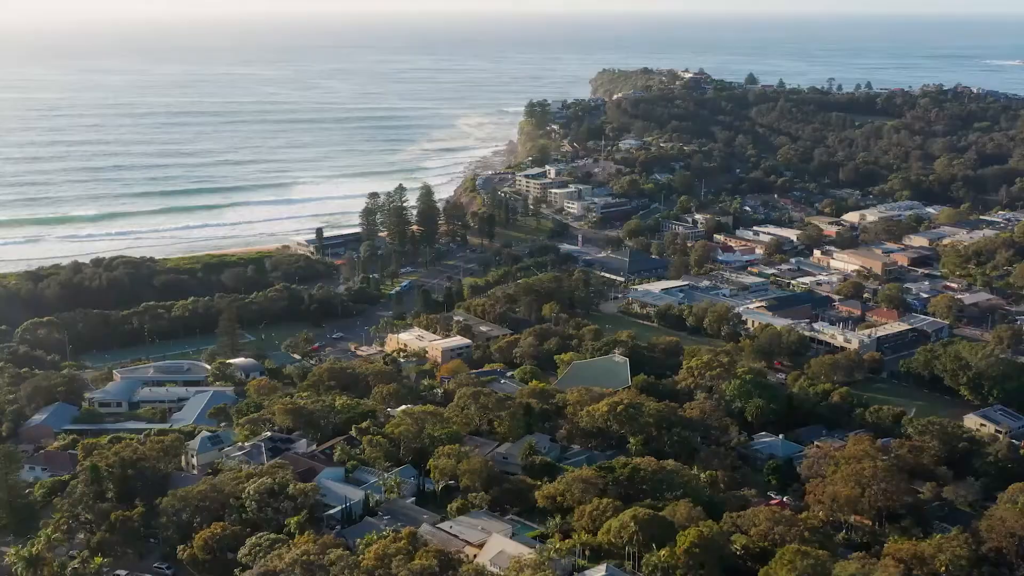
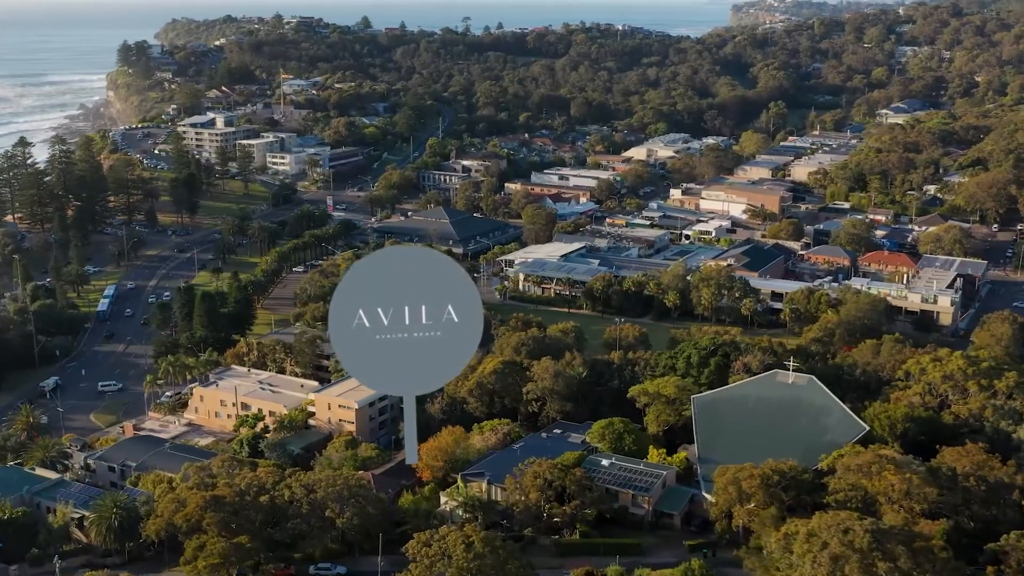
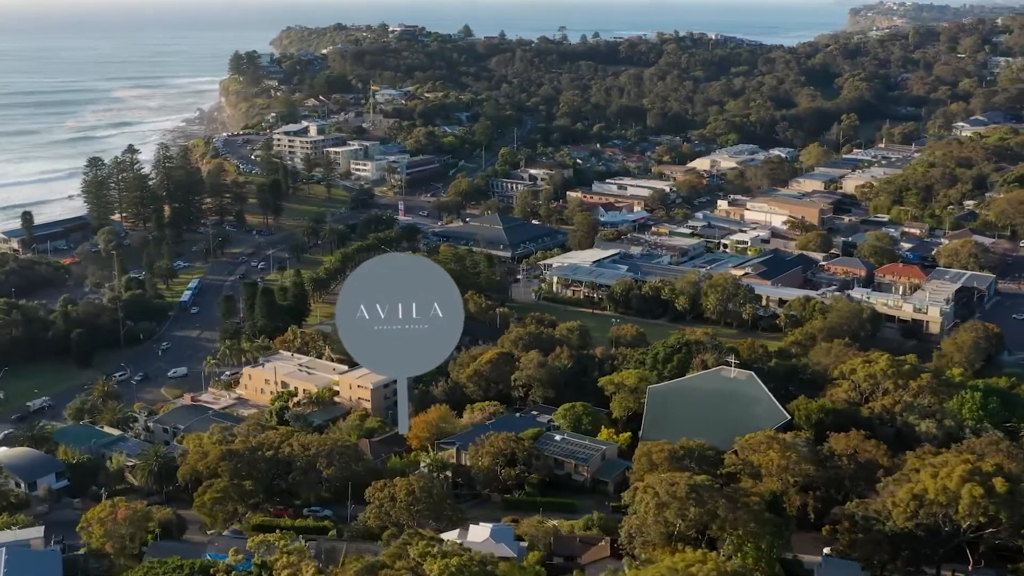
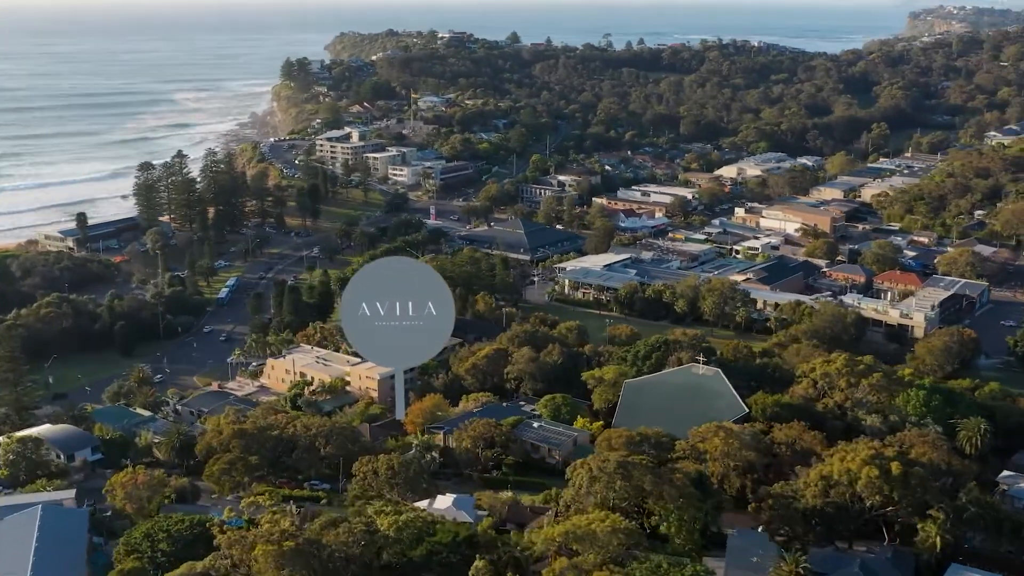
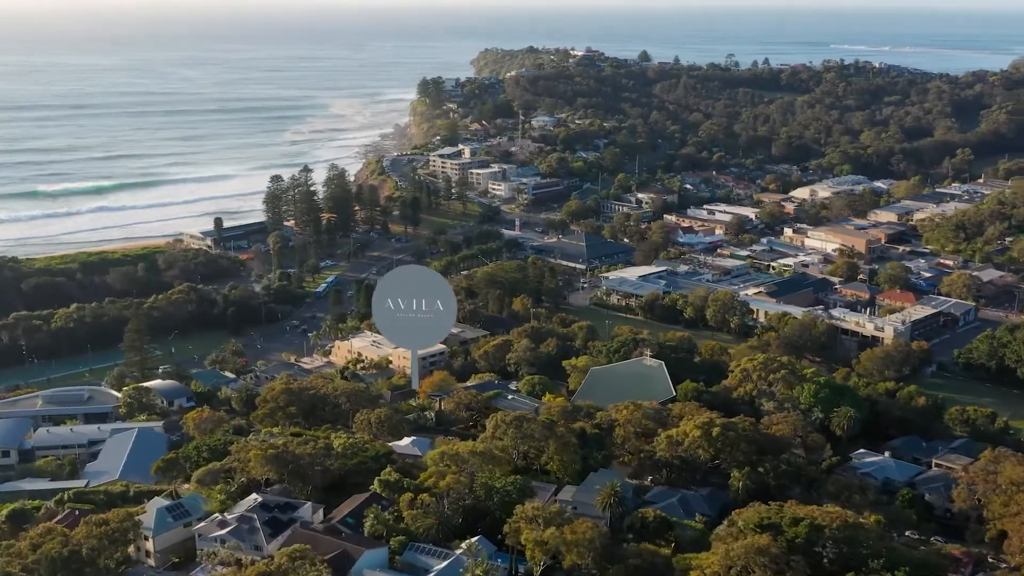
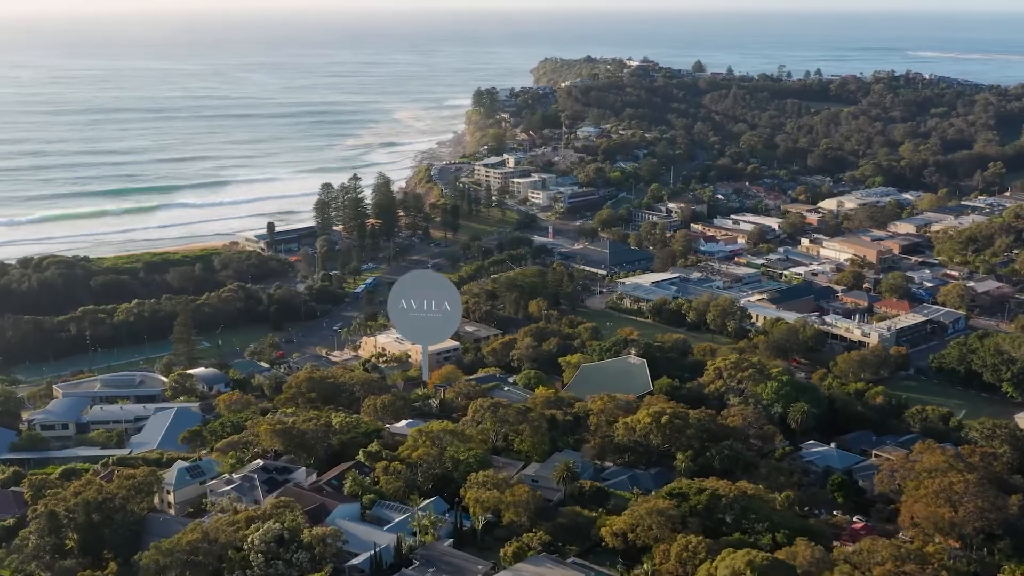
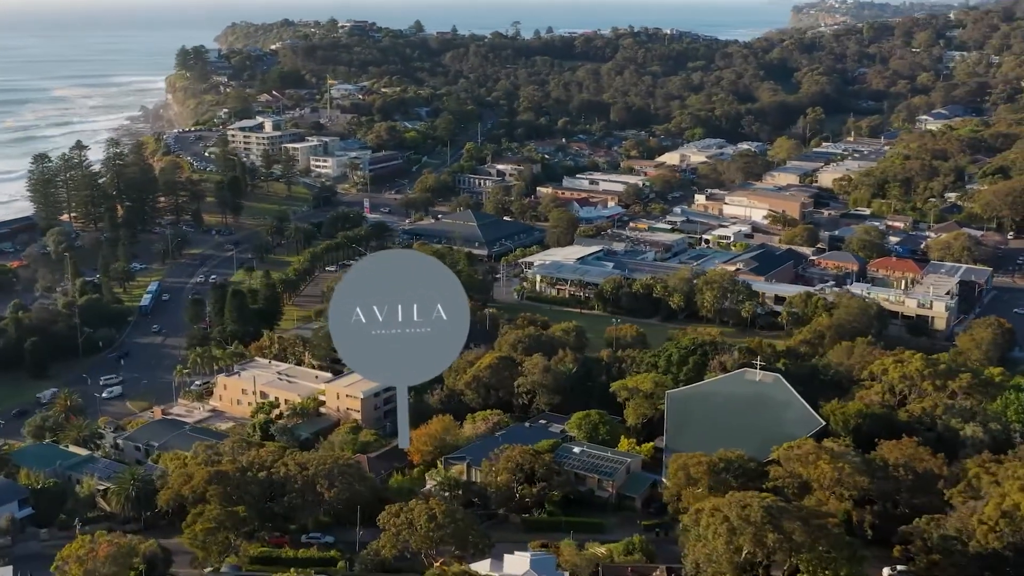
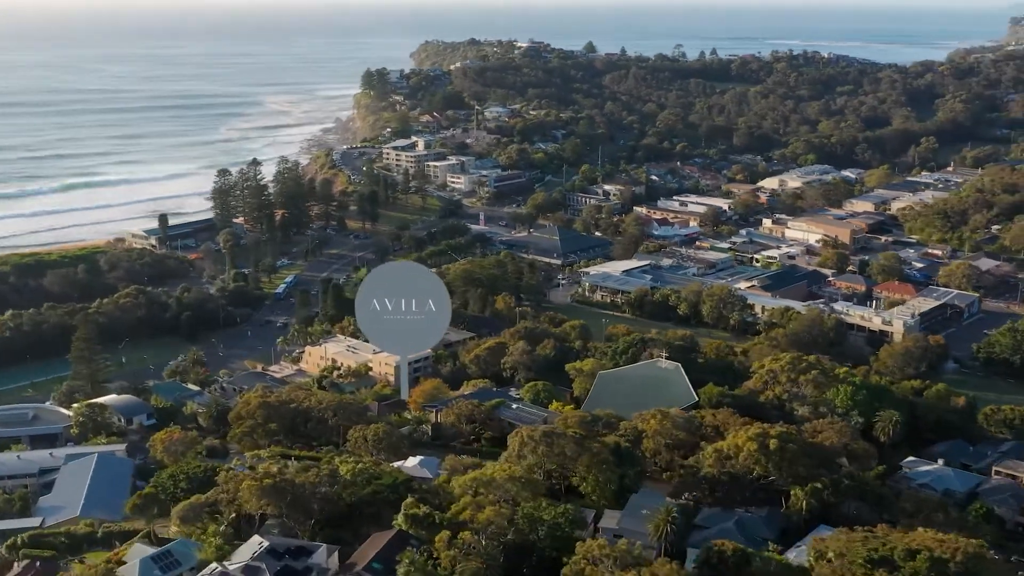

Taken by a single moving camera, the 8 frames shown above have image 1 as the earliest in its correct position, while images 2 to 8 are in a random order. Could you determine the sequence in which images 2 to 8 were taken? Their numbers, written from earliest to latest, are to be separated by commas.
6, 5, 8, 4, 3, 7, 2
